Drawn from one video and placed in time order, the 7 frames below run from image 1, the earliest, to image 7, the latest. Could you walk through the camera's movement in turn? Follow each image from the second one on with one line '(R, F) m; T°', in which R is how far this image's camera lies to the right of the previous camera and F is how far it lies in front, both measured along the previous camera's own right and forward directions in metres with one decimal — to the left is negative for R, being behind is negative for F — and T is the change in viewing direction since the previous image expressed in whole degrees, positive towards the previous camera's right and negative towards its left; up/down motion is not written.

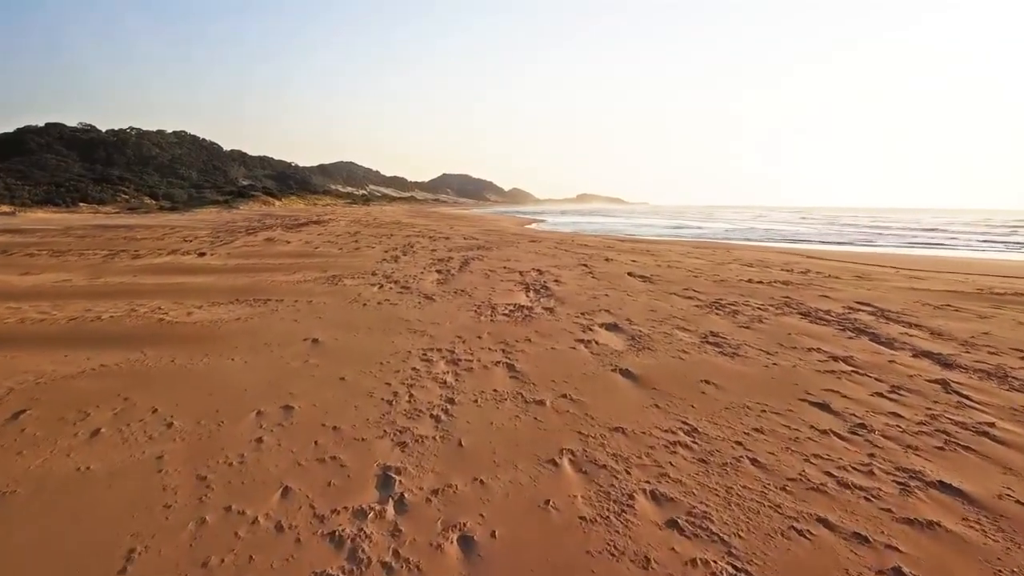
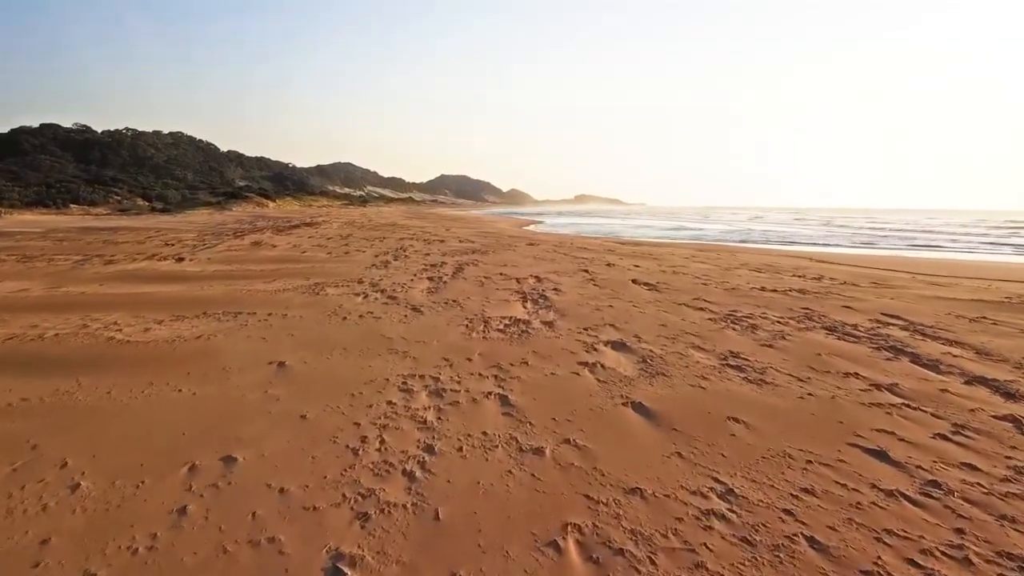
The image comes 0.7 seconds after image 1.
(0.0, +0.6) m; 0°
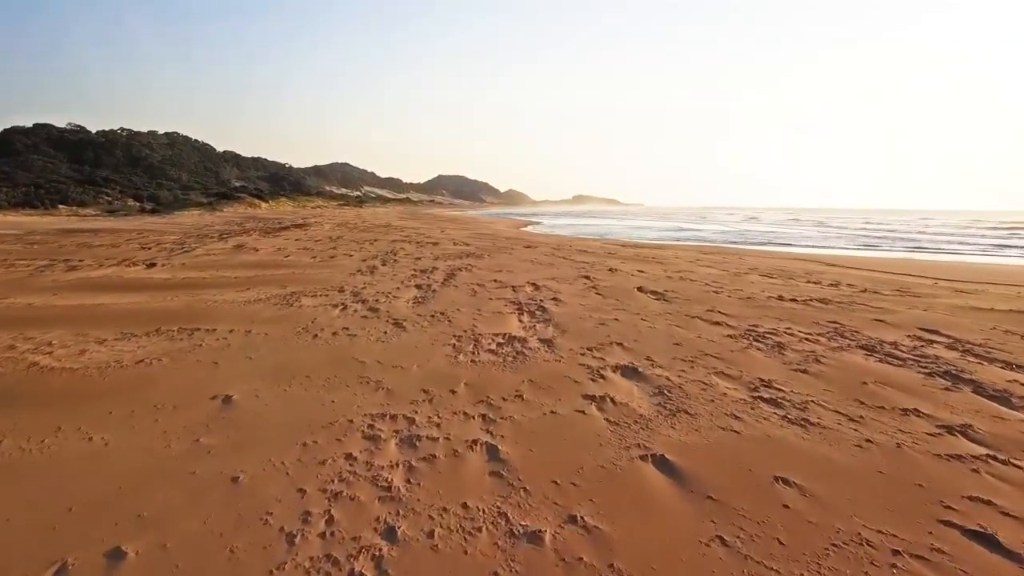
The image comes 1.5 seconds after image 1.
(0.0, +0.7) m; 0°
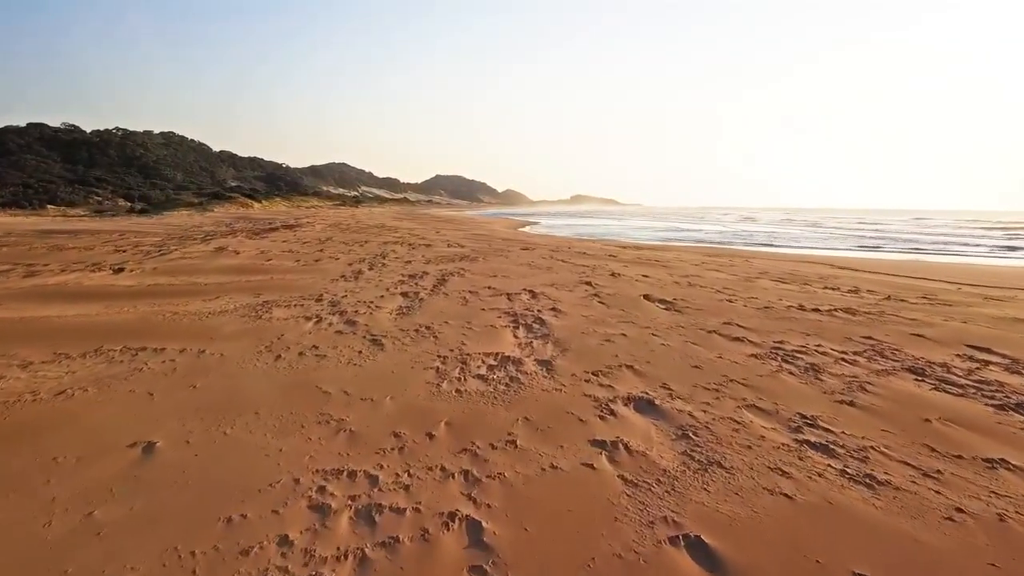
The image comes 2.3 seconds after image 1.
(0.0, +0.7) m; 0°
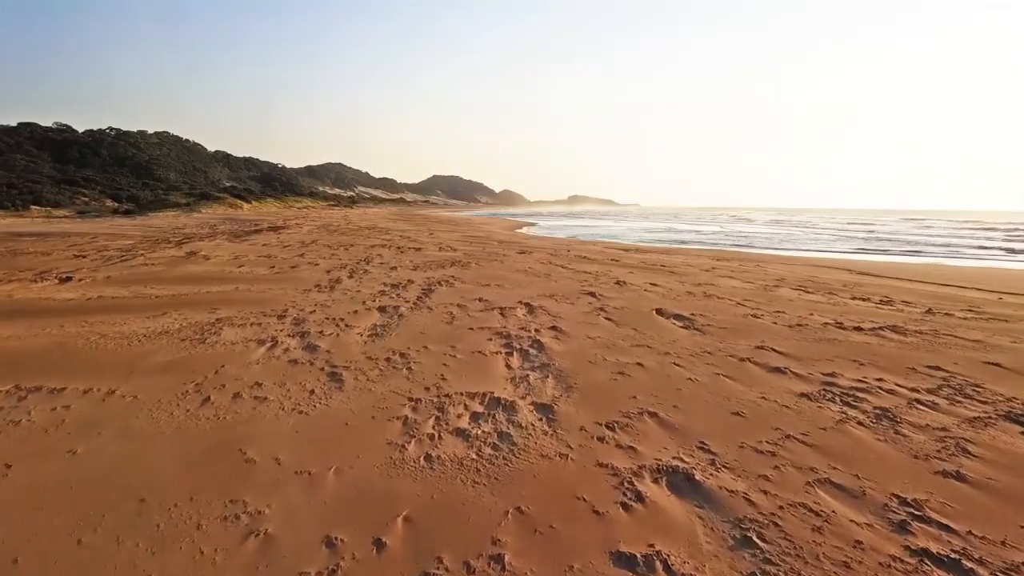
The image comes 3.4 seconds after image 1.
(0.0, +1.0) m; 0°
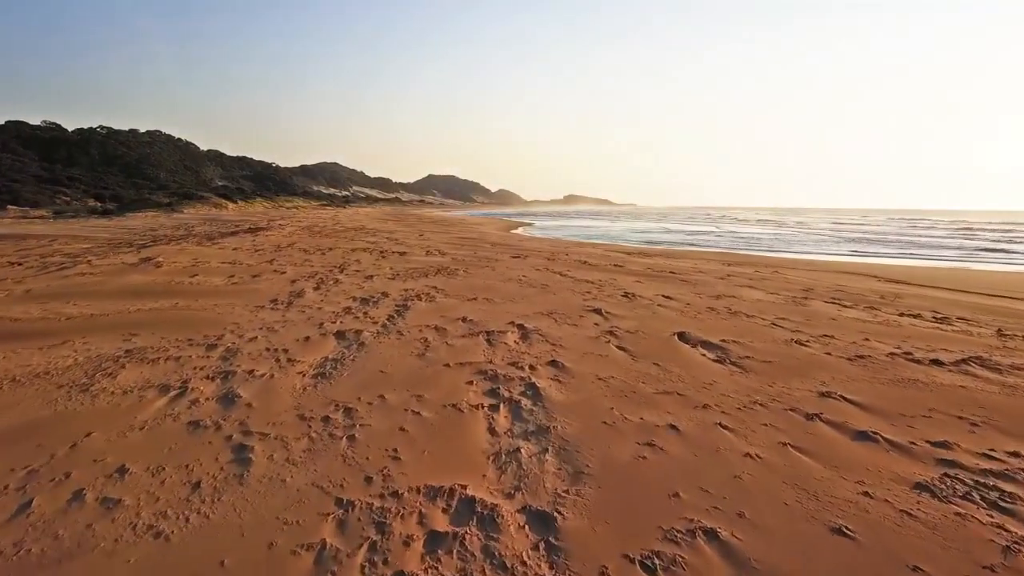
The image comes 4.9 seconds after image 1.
(0.0, +1.3) m; 0°
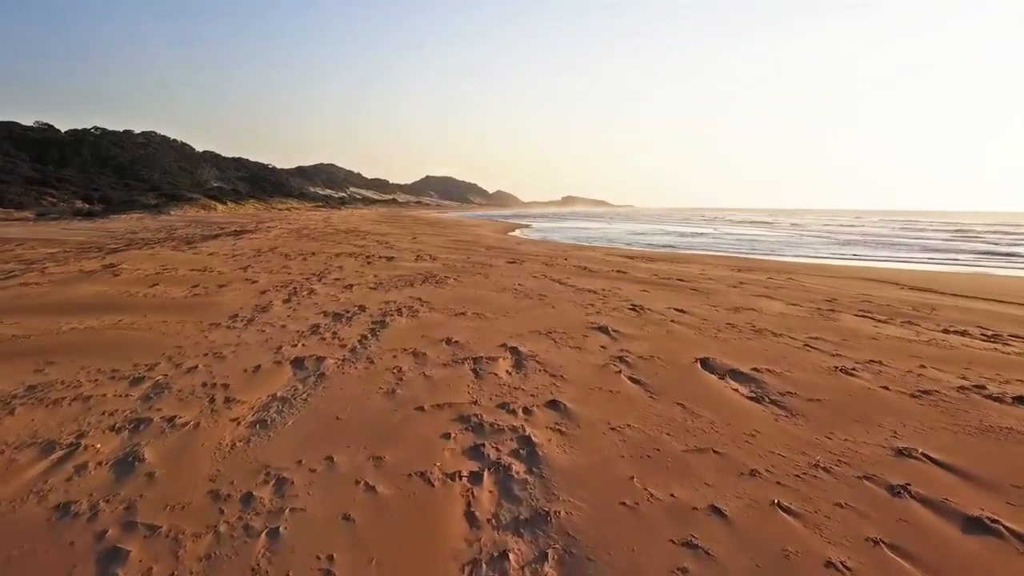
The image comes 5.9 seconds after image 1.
(0.0, +0.9) m; 0°
